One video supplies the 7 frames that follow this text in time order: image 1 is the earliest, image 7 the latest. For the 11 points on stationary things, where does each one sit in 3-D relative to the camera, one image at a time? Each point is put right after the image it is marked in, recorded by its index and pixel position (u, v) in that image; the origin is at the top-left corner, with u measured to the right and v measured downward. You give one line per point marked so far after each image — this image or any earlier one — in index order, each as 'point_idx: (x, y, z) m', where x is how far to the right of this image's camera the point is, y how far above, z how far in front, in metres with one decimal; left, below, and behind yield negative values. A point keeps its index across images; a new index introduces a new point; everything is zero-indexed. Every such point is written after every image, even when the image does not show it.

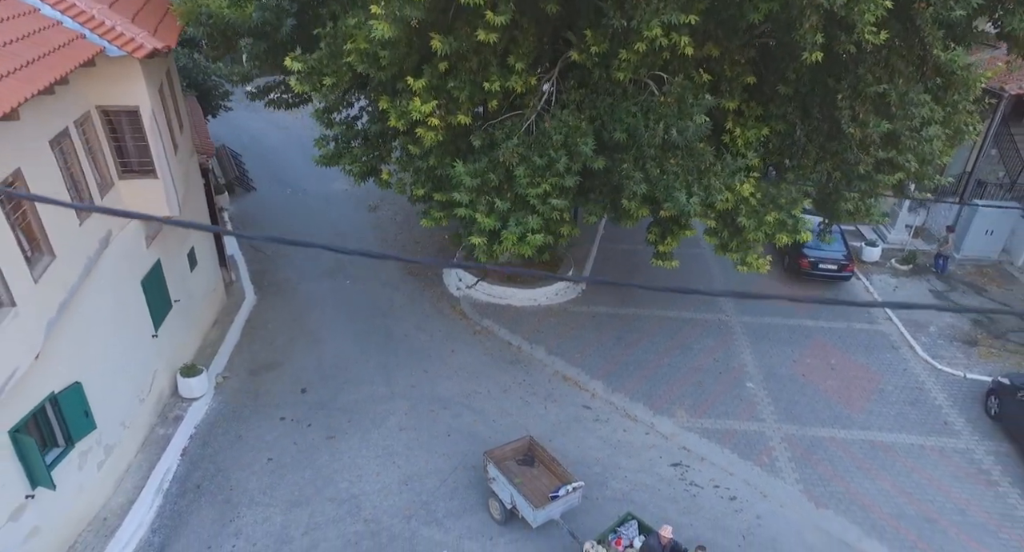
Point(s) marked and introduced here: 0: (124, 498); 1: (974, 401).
0: (-6.1, -3.5, +11.4) m
1: (+9.6, -2.6, +14.9) m
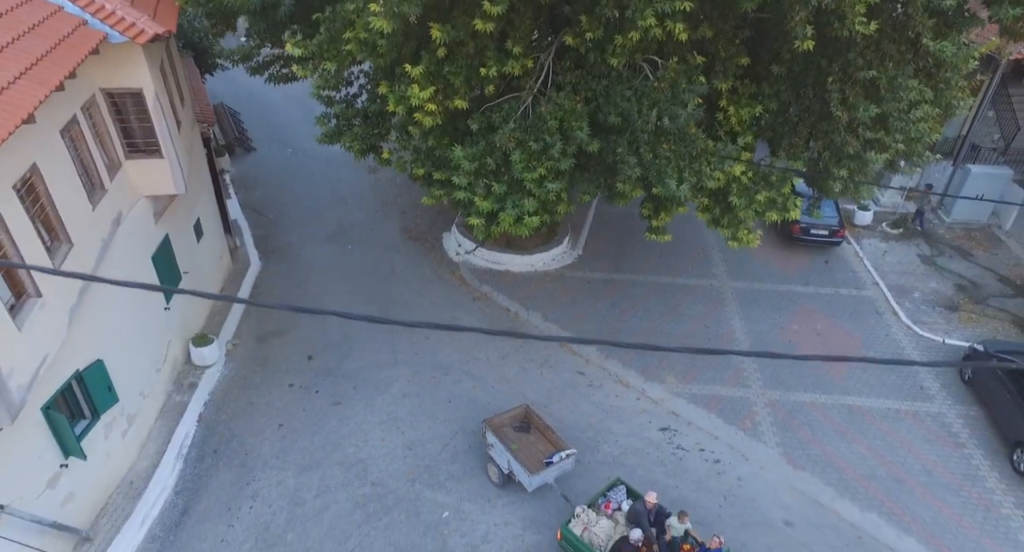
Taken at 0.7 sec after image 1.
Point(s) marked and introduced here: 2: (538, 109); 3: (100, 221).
0: (-6.2, -3.2, +12.2) m
1: (+9.6, -2.0, +15.6) m
2: (+0.4, +2.8, +11.9) m
3: (-6.5, +0.9, +11.3) m
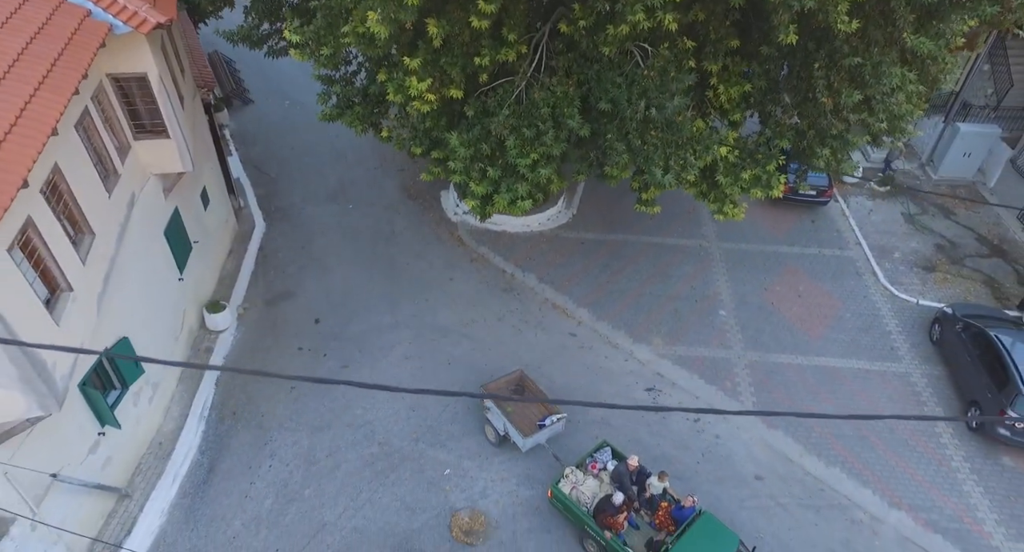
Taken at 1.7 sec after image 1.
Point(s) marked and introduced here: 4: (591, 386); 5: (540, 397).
0: (-6.3, -2.8, +13.2) m
1: (+9.5, -1.2, +16.6) m
2: (+0.3, +3.2, +12.4) m
3: (-6.6, +1.2, +11.9) m
4: (+1.6, -2.3, +14.9) m
5: (+0.5, -2.3, +13.4) m
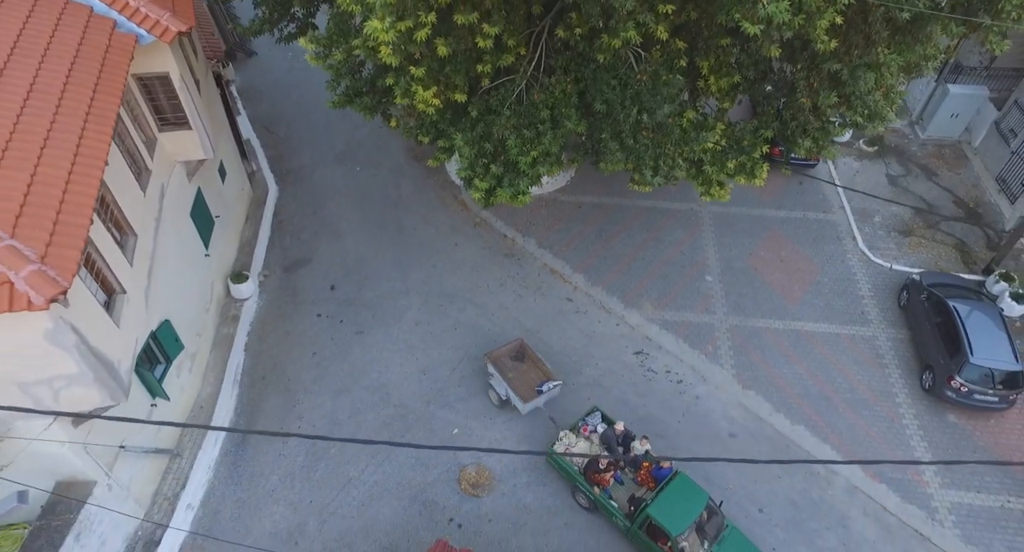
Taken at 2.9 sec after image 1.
0: (-6.2, -2.4, +14.8) m
1: (+9.5, -0.4, +17.9) m
2: (+0.4, +3.4, +13.2) m
3: (-6.6, +1.4, +13.0) m
4: (+1.7, -1.7, +16.4) m
5: (+0.6, -1.8, +15.0) m
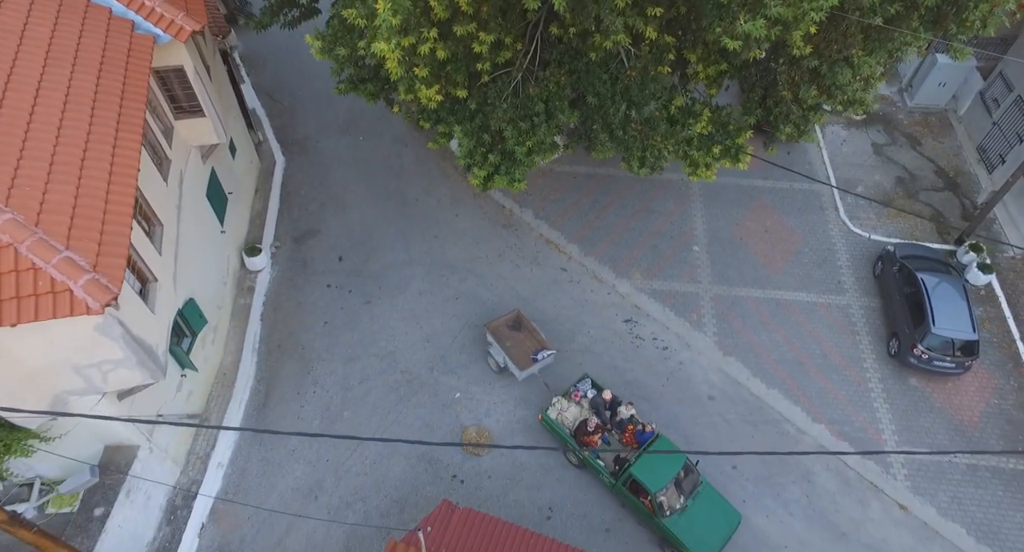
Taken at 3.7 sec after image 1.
0: (-6.3, -1.8, +16.1) m
1: (+9.5, +0.4, +19.0) m
2: (+0.3, +3.8, +14.0) m
3: (-6.7, +1.7, +13.9) m
4: (+1.6, -1.0, +17.6) m
5: (+0.5, -1.3, +16.2) m
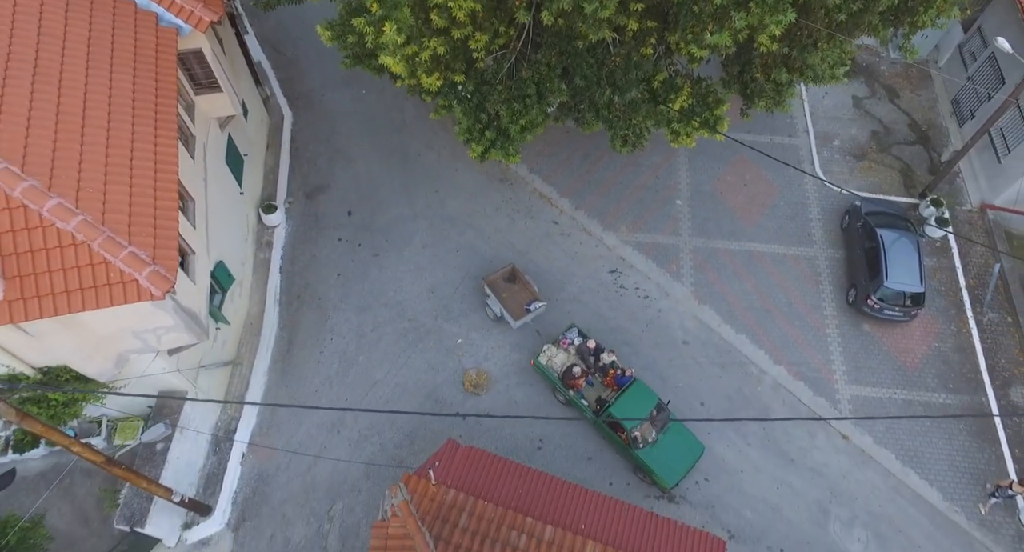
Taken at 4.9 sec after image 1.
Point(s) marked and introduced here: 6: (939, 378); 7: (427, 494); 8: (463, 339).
0: (-6.4, -0.8, +18.0) m
1: (+9.4, +1.8, +20.6) m
2: (+0.2, +4.5, +15.2) m
3: (-6.8, +2.5, +15.4) m
4: (+1.5, +0.2, +19.4) m
5: (+0.4, -0.3, +18.0) m
6: (+10.9, -2.6, +18.1) m
7: (-1.5, -3.8, +12.4) m
8: (-1.3, -1.6, +18.1) m
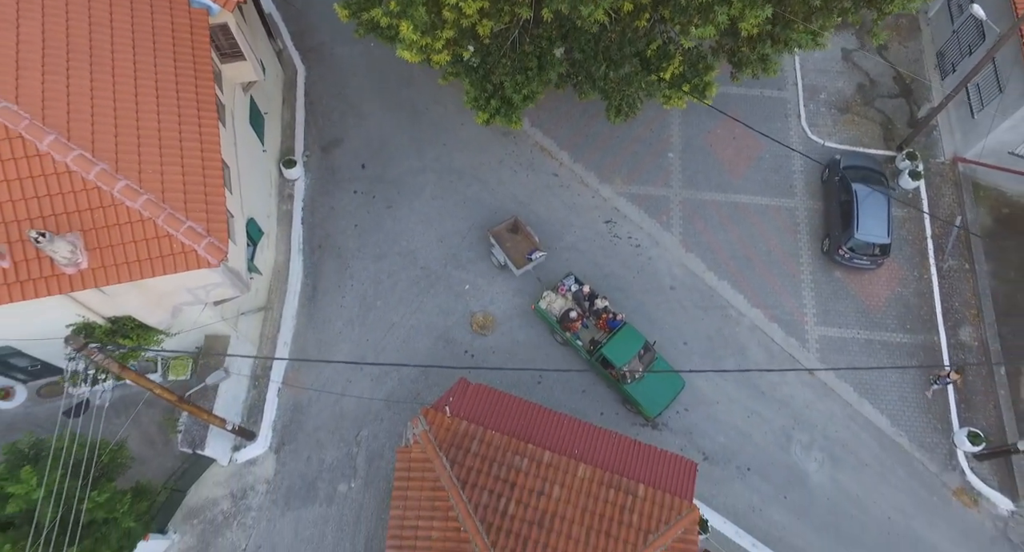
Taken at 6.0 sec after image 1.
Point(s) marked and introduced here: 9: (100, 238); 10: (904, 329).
0: (-6.3, +0.6, +19.9) m
1: (+9.5, +3.4, +22.1) m
2: (+0.3, +5.5, +16.5) m
3: (-6.7, +3.5, +16.9) m
4: (+1.6, +1.7, +21.1) m
5: (+0.5, +1.1, +19.8) m
6: (+11.0, -1.2, +20.1) m
7: (-1.4, -3.1, +14.6) m
8: (-1.2, -0.2, +20.1) m
9: (-7.2, +0.7, +12.4) m
10: (+11.1, -1.5, +20.0) m
